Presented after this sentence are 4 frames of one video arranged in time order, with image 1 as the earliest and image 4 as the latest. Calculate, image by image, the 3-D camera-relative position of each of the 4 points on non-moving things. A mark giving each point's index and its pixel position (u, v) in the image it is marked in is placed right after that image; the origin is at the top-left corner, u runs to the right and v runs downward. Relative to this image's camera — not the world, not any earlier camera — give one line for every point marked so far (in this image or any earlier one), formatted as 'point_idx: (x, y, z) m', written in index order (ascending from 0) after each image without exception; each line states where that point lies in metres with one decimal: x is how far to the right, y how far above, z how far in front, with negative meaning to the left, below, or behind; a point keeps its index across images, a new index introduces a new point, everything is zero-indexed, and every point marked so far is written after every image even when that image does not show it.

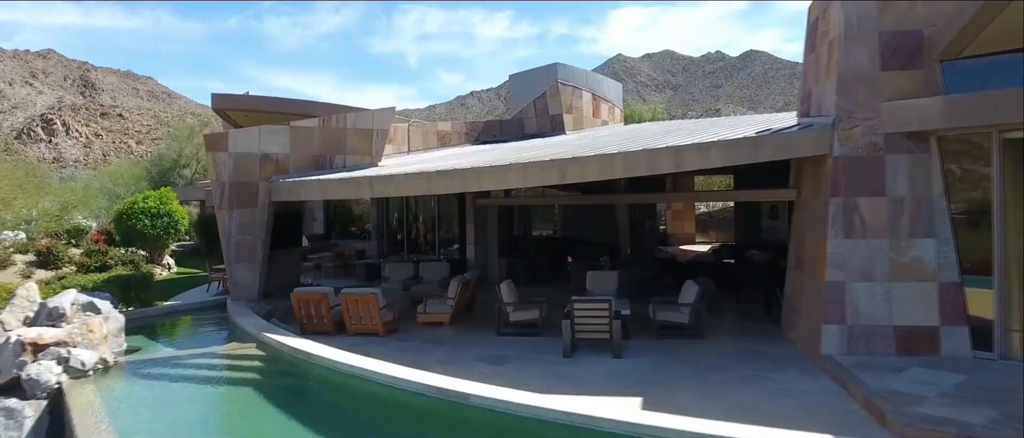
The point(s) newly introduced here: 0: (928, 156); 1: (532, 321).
0: (+5.7, +0.9, +8.0) m
1: (+0.4, -1.8, +10.1) m
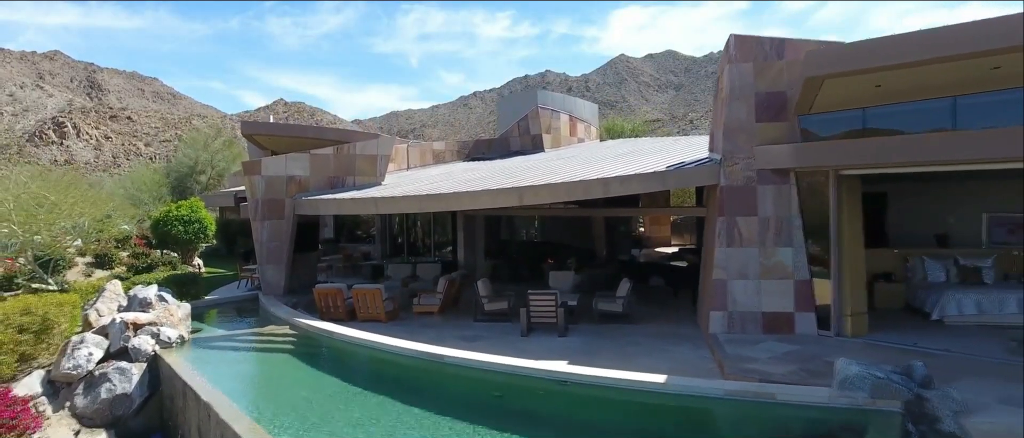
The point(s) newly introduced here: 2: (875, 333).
0: (+5.1, +0.6, +10.9) m
1: (-0.2, -2.0, +12.9) m
2: (+6.7, -2.1, +10.9) m
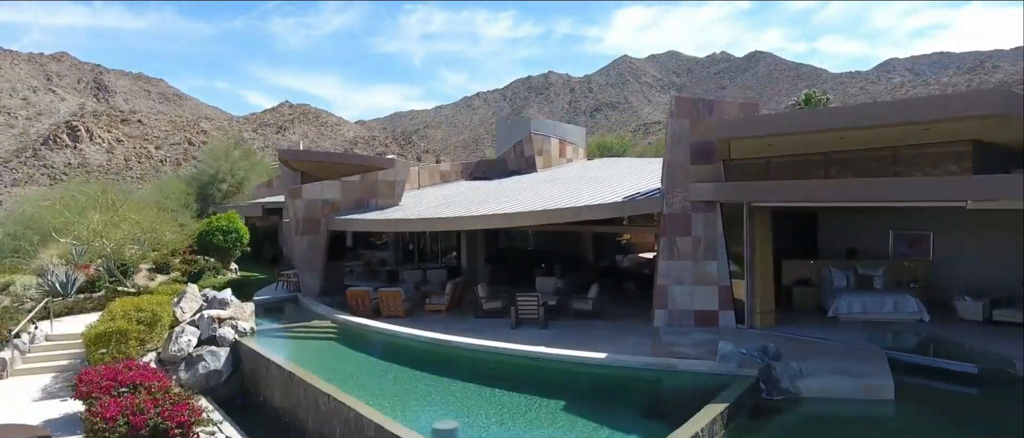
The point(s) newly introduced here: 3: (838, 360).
0: (+4.9, +0.1, +14.2) m
1: (-0.4, -2.5, +16.3) m
2: (+6.5, -2.6, +14.3) m
3: (+6.0, -2.6, +10.9) m
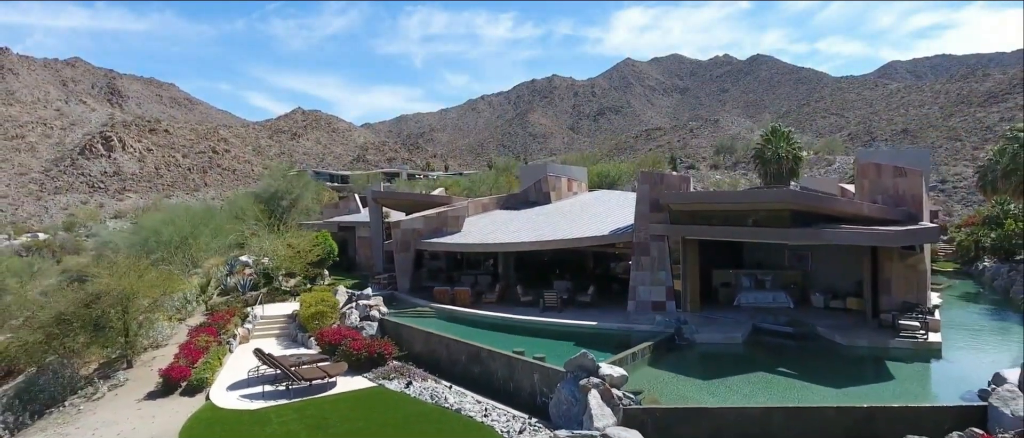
0: (+6.1, -1.0, +23.6) m
1: (+0.8, -3.6, +25.8) m
2: (+7.7, -3.7, +23.7) m
3: (+7.2, -3.7, +20.3) m
